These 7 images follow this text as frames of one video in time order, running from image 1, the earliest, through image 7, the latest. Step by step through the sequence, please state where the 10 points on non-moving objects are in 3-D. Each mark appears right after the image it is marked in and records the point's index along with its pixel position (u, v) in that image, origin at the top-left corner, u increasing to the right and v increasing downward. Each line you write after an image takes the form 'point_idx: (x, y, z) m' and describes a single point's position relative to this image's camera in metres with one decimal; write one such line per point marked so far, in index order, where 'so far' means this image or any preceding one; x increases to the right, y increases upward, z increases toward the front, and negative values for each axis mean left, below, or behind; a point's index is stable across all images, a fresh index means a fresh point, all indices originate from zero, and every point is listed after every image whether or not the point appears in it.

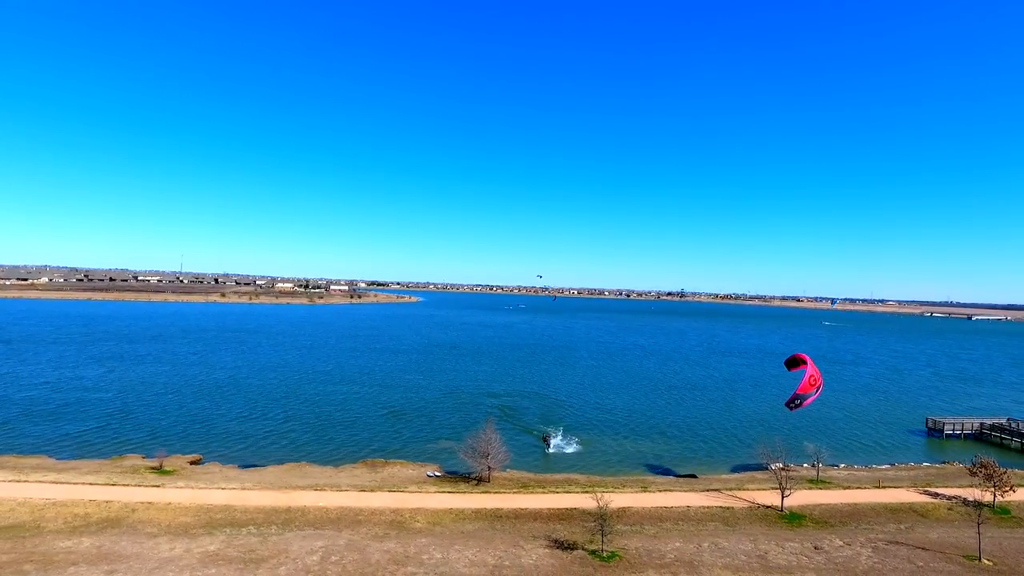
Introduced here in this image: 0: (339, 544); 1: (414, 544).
0: (-6.1, -9.2, +19.2) m
1: (-3.4, -9.3, +19.3) m
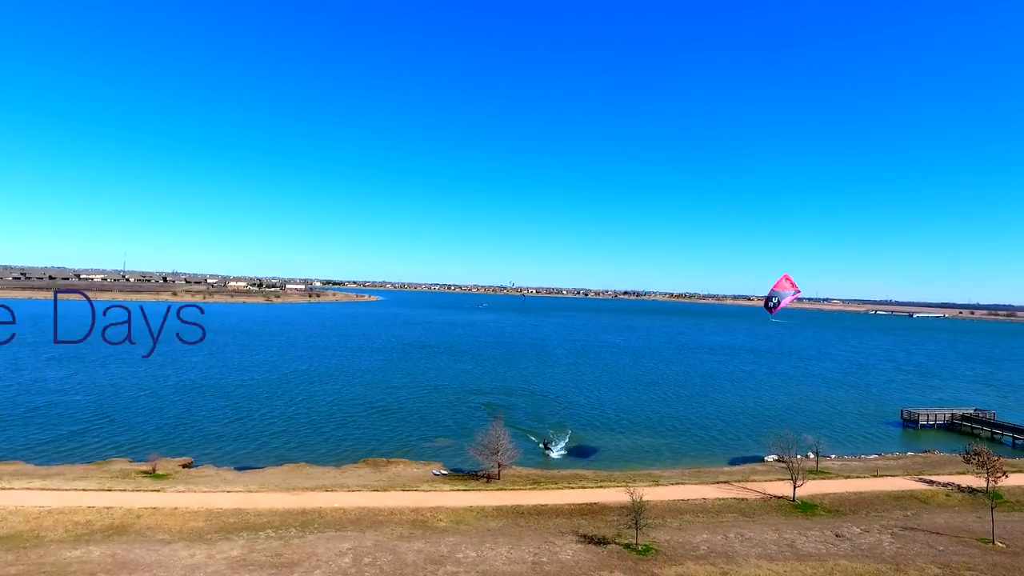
0: (-5.0, -8.9, +18.6) m
1: (-2.3, -9.0, +18.9) m
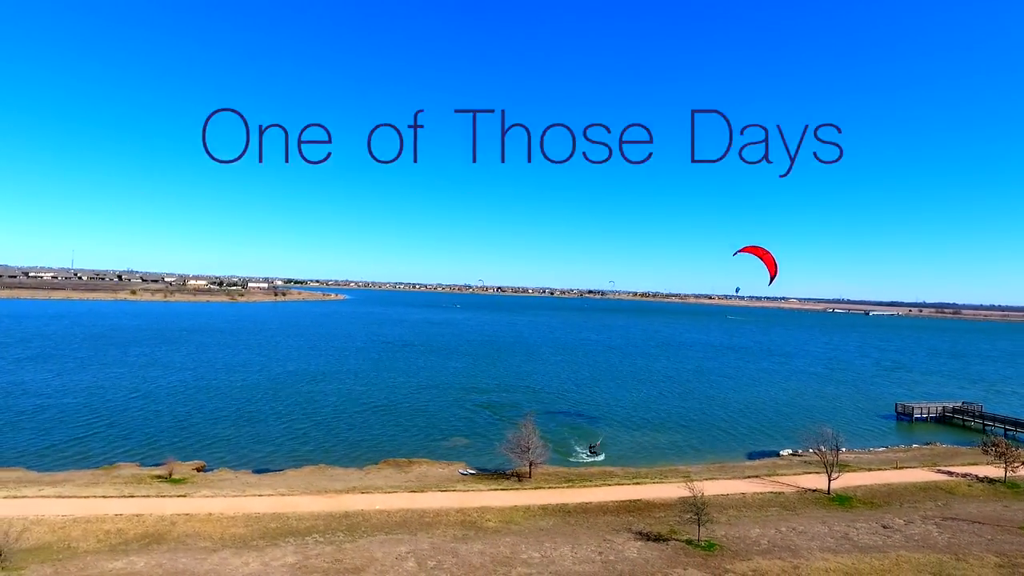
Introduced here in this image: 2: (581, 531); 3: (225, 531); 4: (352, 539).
0: (-2.9, -8.7, +17.9) m
1: (-0.2, -8.8, +18.4) m
2: (+2.6, -9.0, +19.7) m
3: (-10.1, -8.6, +18.8) m
4: (-5.6, -8.7, +18.5) m
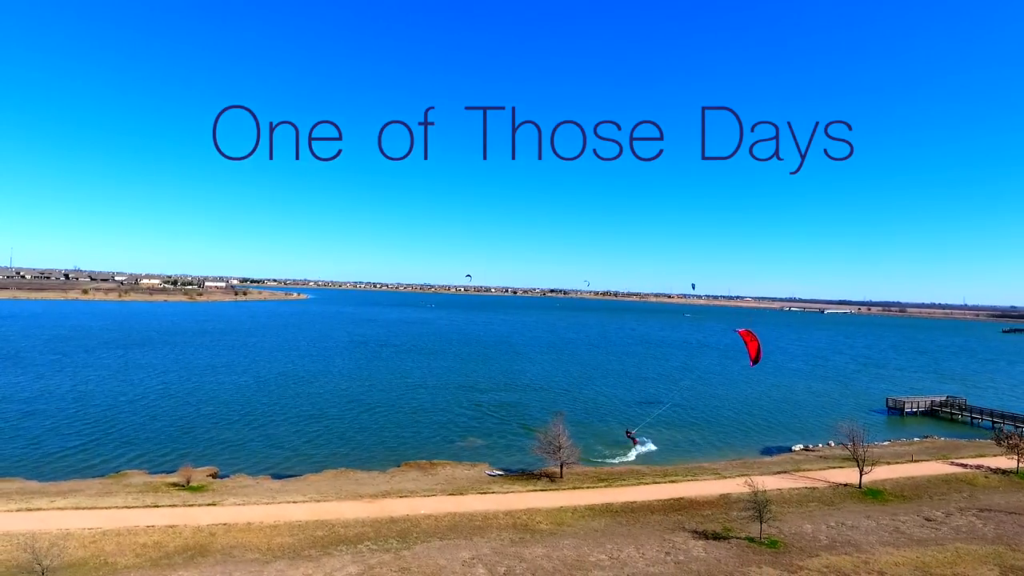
0: (-0.8, -8.6, +17.3) m
1: (+1.9, -8.7, +17.9) m
2: (+4.6, -8.9, +19.4) m
3: (-8.0, -8.4, +17.8) m
4: (-3.5, -8.6, +17.8) m
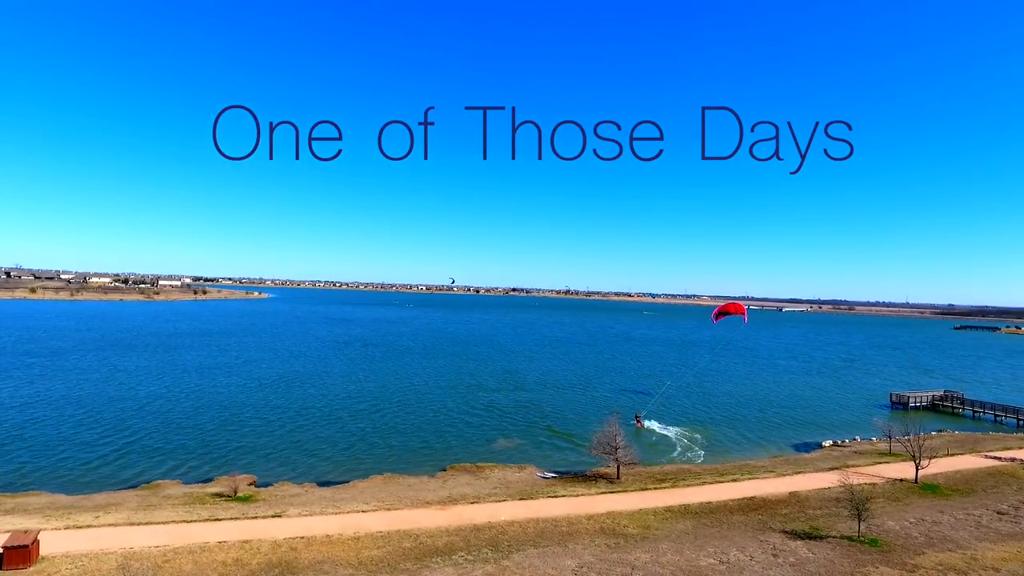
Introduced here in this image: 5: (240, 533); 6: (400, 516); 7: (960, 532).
0: (+2.5, -8.5, +16.6) m
1: (+5.1, -8.5, +17.4) m
2: (+7.8, -8.7, +19.0) m
3: (-4.8, -8.3, +16.7) m
4: (-0.2, -8.5, +17.0) m
5: (-9.1, -8.2, +17.8) m
6: (-4.2, -8.5, +19.9) m
7: (+15.7, -8.6, +18.8) m
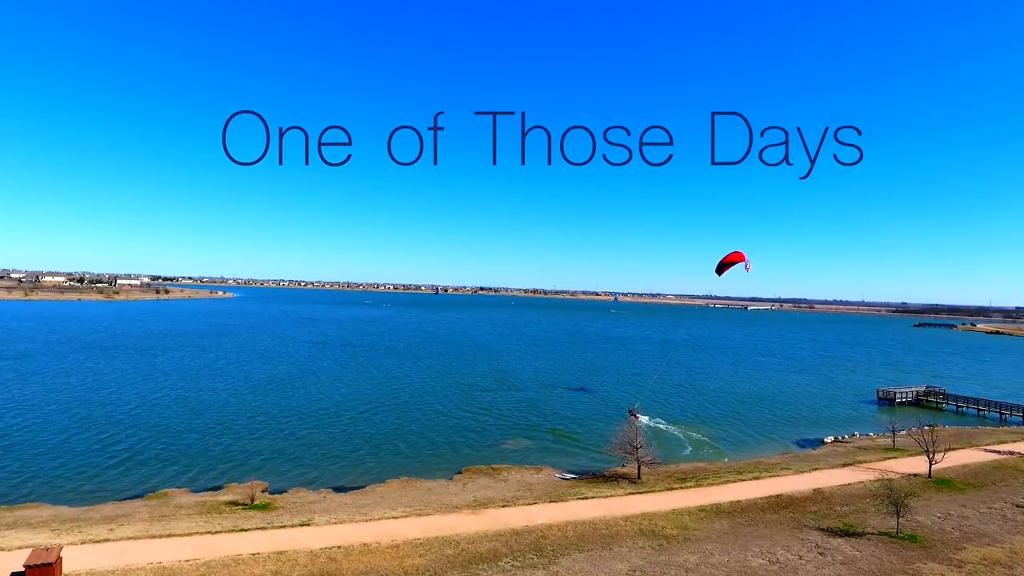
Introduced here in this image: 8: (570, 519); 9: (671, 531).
0: (+3.9, -8.4, +16.4) m
1: (+6.5, -8.5, +17.2) m
2: (+9.1, -8.7, +19.0) m
3: (-3.3, -8.3, +16.1) m
4: (+1.2, -8.4, +16.6) m
5: (-7.7, -8.1, +17.0) m
6: (-2.9, -8.5, +19.4) m
7: (+17.1, -8.5, +19.1) m
8: (+2.1, -8.6, +19.7) m
9: (+5.6, -8.7, +19.0) m
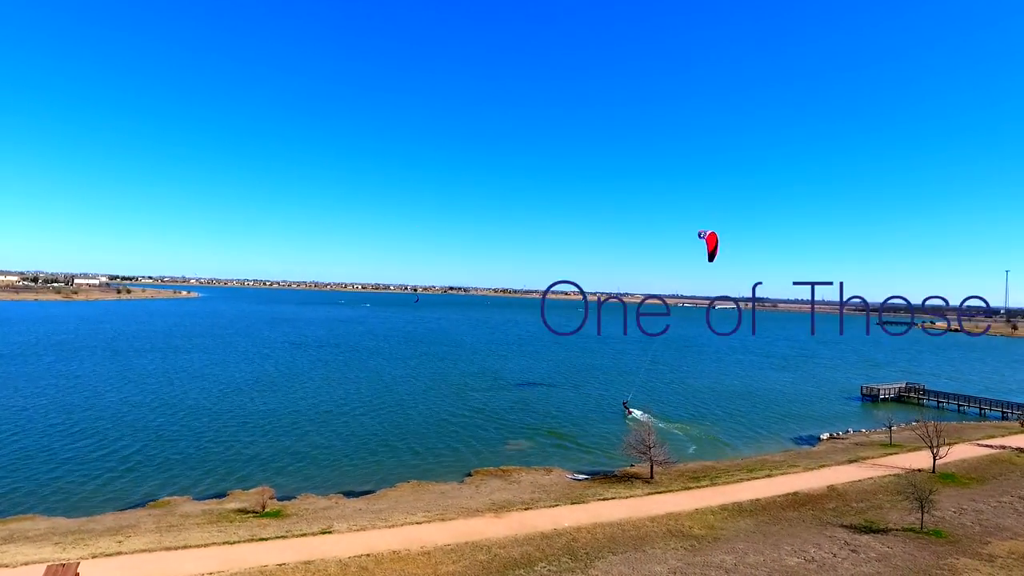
0: (+5.0, -8.4, +16.2) m
1: (+7.6, -8.5, +17.2) m
2: (+10.1, -8.7, +19.1) m
3: (-2.2, -8.3, +15.6) m
4: (+2.3, -8.4, +16.3) m
5: (-6.6, -8.1, +16.3) m
6: (-2.0, -8.4, +18.9) m
7: (+18.0, -8.5, +19.6) m
8: (+3.0, -8.5, +19.5) m
9: (+6.6, -8.6, +18.9) m
